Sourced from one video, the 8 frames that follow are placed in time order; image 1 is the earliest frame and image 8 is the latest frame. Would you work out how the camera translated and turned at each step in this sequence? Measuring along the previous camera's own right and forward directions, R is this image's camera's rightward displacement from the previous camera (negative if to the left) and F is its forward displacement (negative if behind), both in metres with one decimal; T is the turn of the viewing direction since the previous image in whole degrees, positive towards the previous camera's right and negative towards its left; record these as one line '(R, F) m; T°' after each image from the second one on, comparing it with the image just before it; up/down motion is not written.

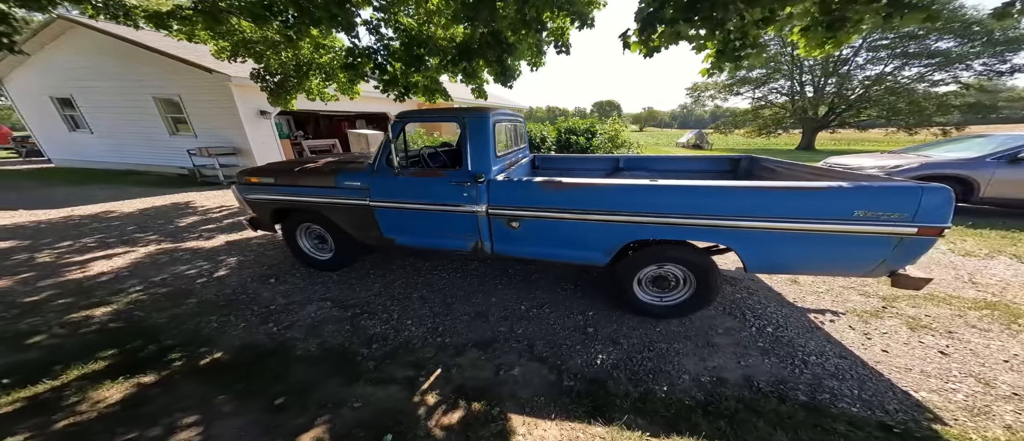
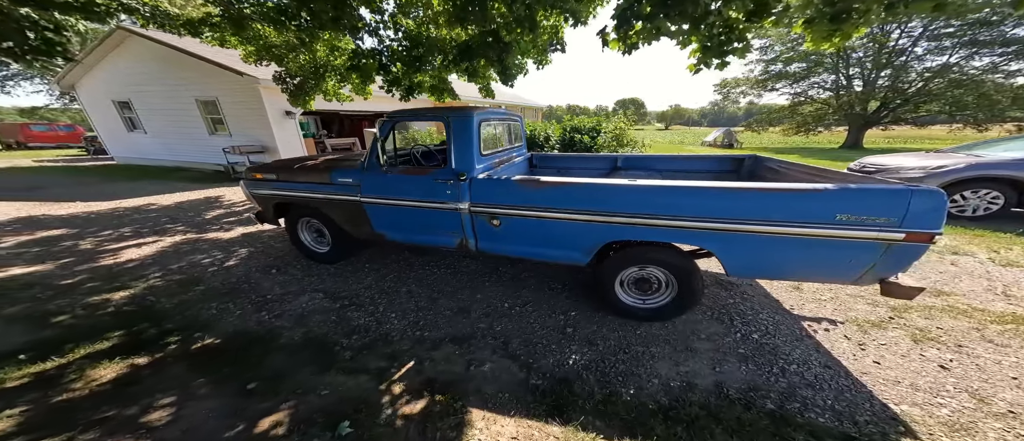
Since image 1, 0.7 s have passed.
(+0.4, 0.0) m; -4°
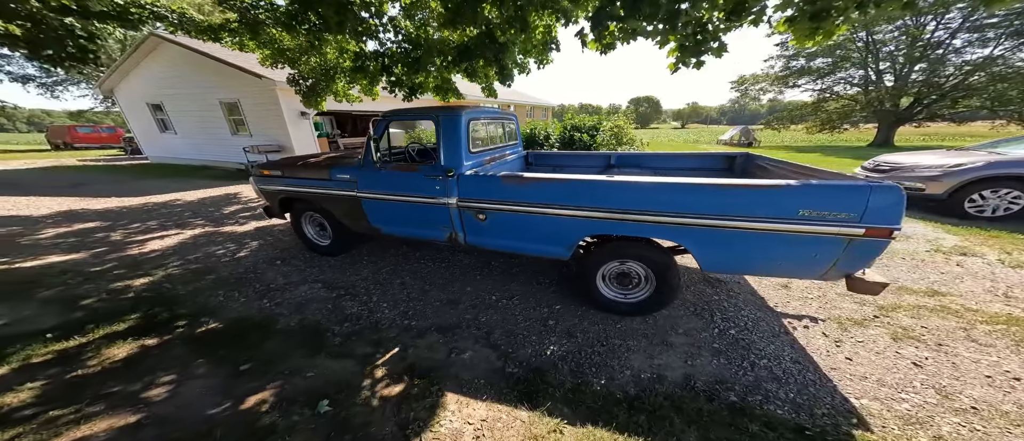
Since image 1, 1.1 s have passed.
(+0.3, -0.1) m; -2°
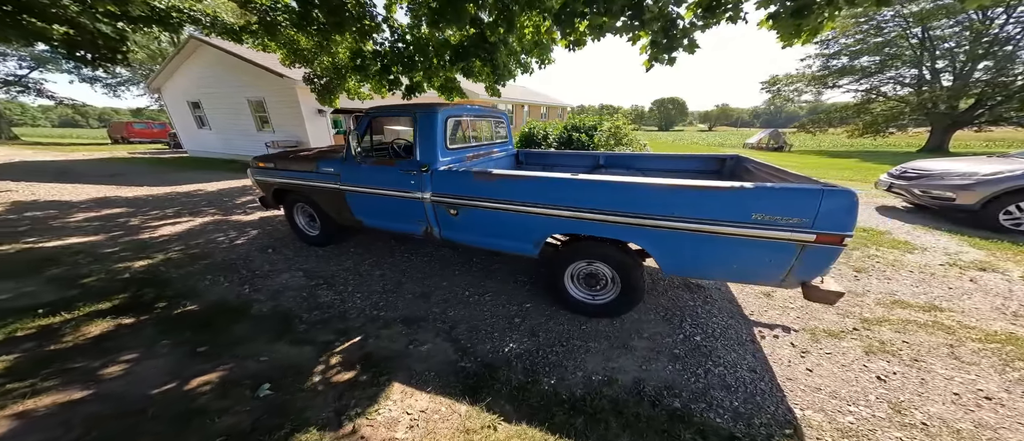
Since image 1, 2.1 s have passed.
(+0.5, 0.0) m; -3°
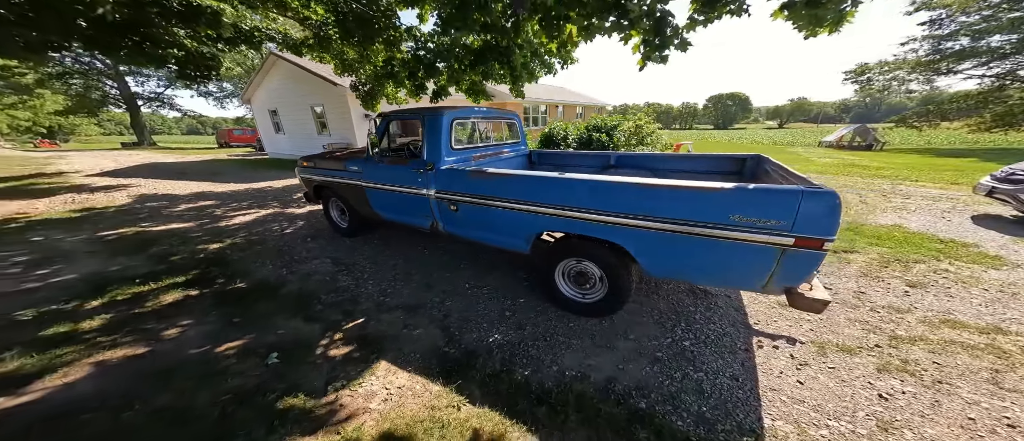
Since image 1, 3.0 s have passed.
(+0.5, -0.1) m; -8°
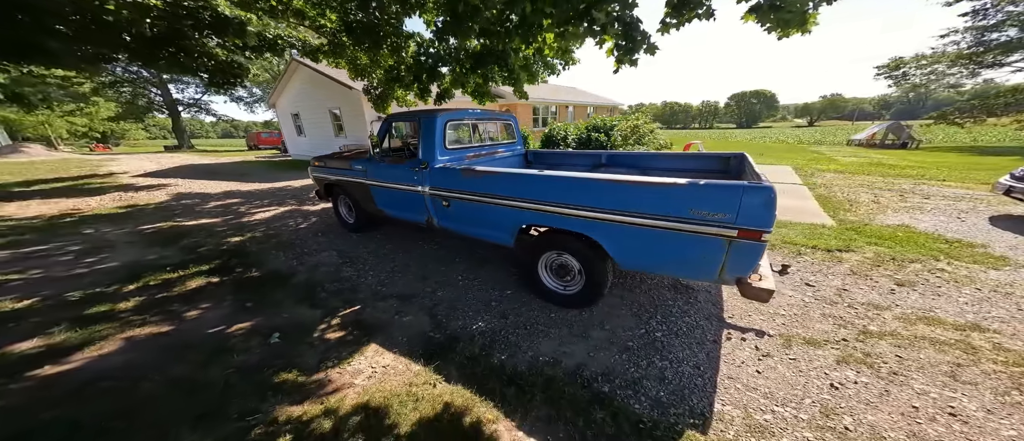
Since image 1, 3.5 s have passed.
(+0.3, -0.2) m; -3°
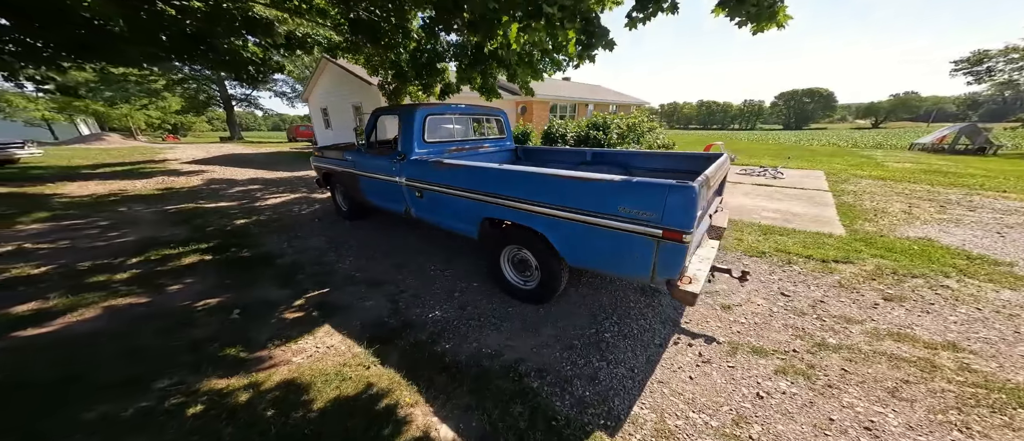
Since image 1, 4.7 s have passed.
(+0.6, 0.0) m; -4°
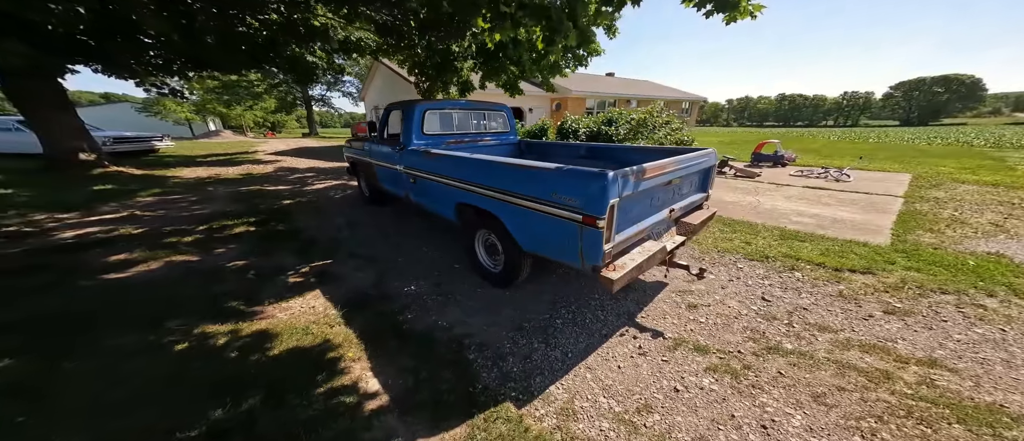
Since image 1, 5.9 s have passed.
(+0.7, -0.1) m; -8°
